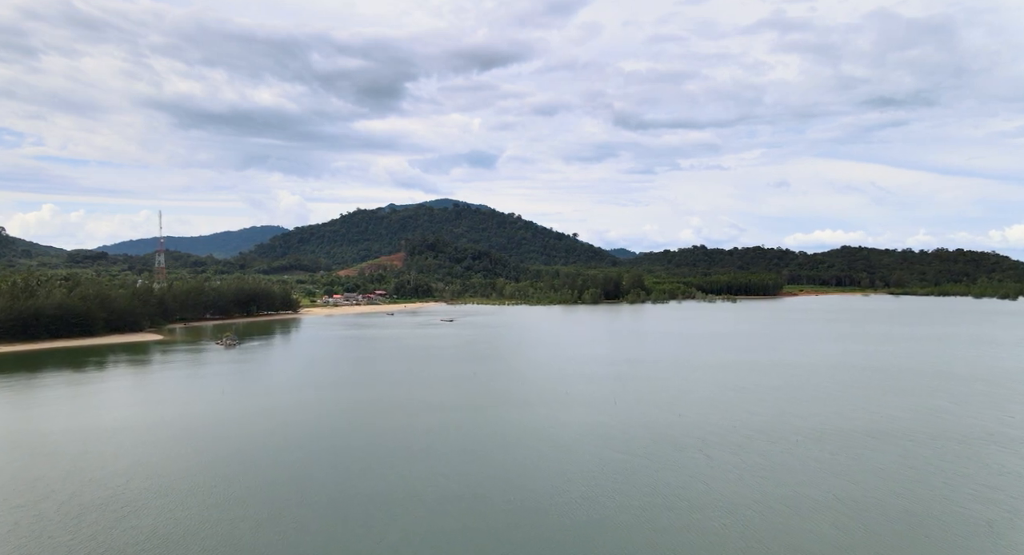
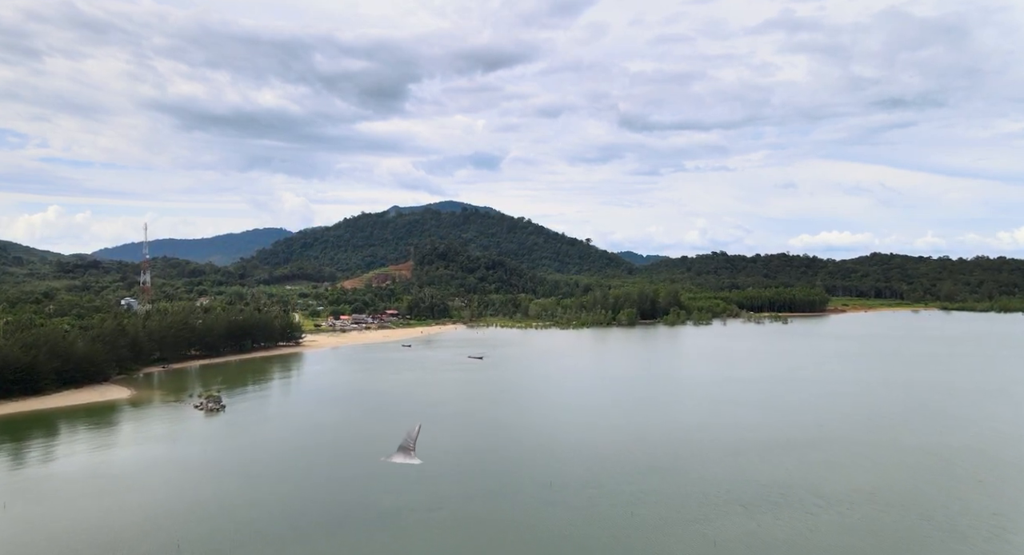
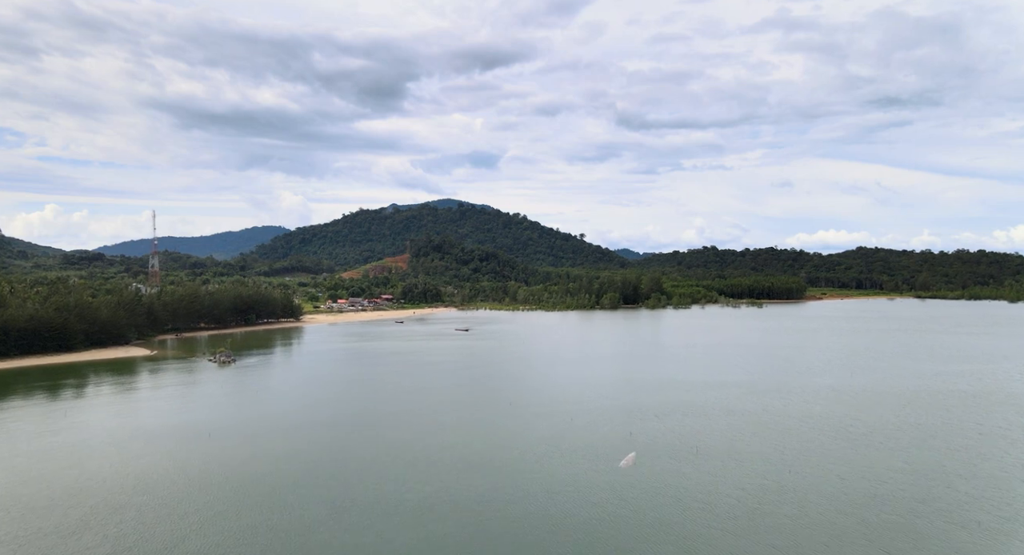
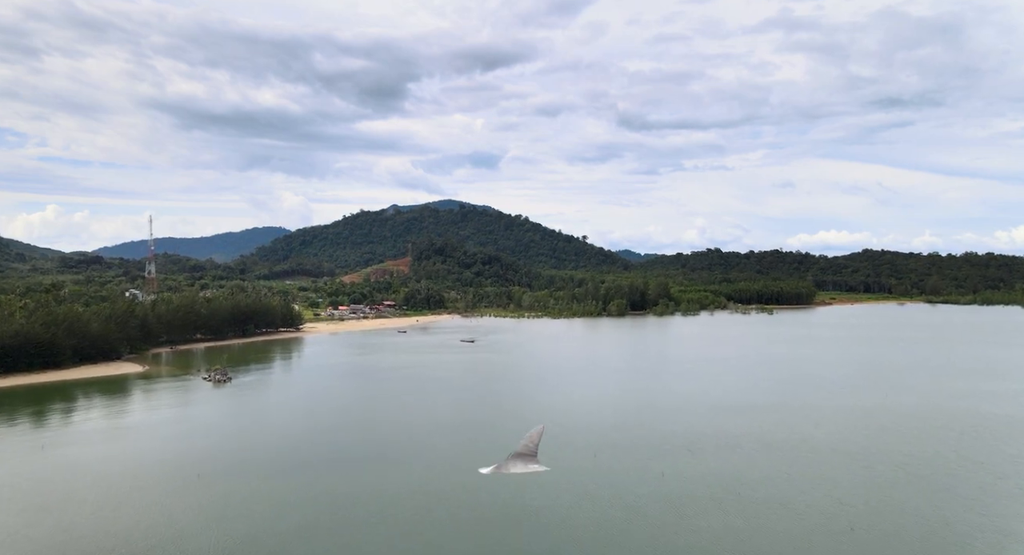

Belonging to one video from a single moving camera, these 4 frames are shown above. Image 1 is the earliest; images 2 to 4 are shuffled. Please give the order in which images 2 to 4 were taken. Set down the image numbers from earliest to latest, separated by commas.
3, 4, 2
